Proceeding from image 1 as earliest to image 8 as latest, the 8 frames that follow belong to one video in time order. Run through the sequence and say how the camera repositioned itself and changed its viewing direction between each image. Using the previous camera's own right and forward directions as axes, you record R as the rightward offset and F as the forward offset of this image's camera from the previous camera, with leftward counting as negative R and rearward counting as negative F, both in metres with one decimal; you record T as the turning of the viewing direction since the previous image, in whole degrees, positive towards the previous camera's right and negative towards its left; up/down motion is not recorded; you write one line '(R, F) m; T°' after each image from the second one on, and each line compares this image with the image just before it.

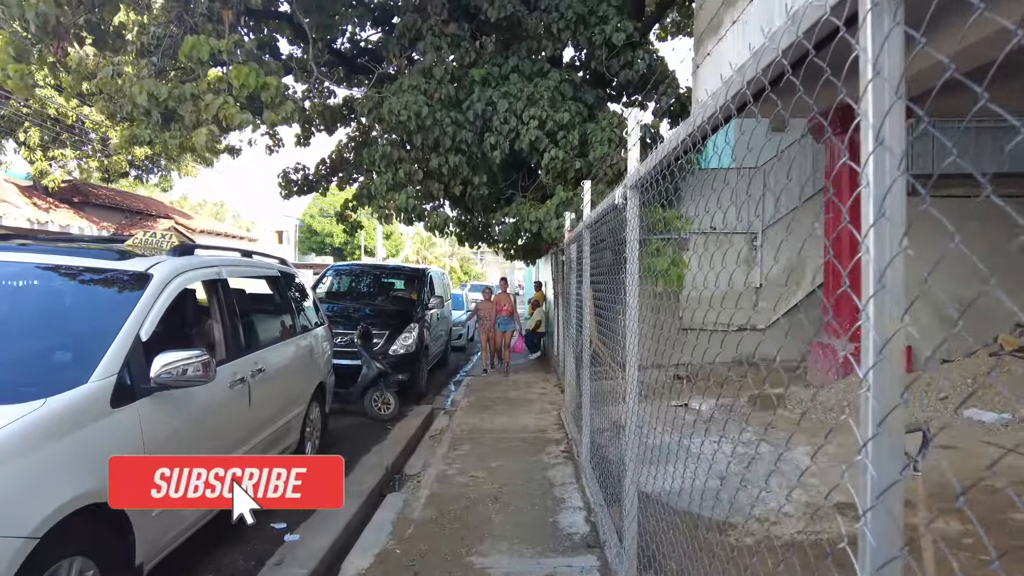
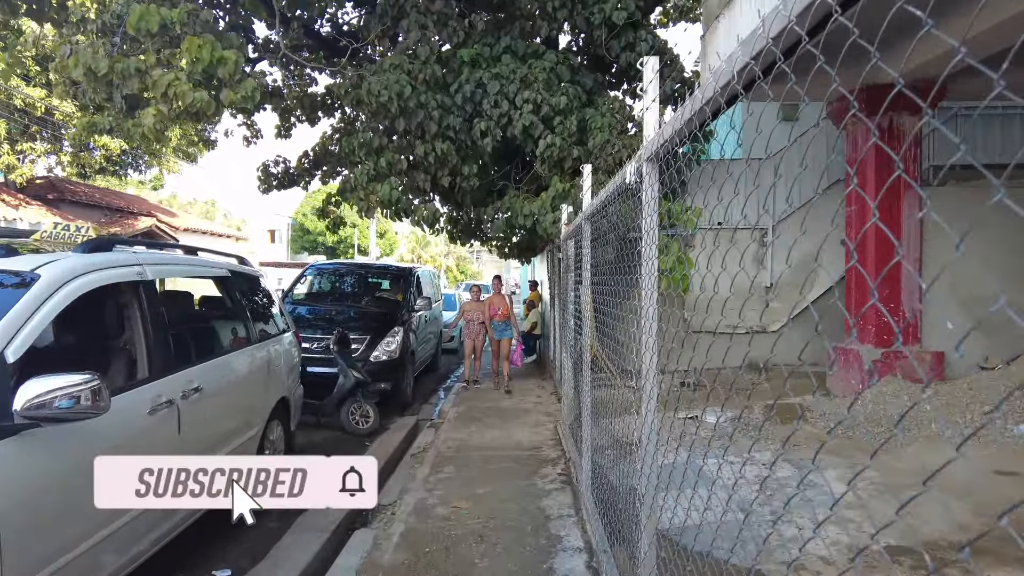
(+0.1, +0.6) m; 0°
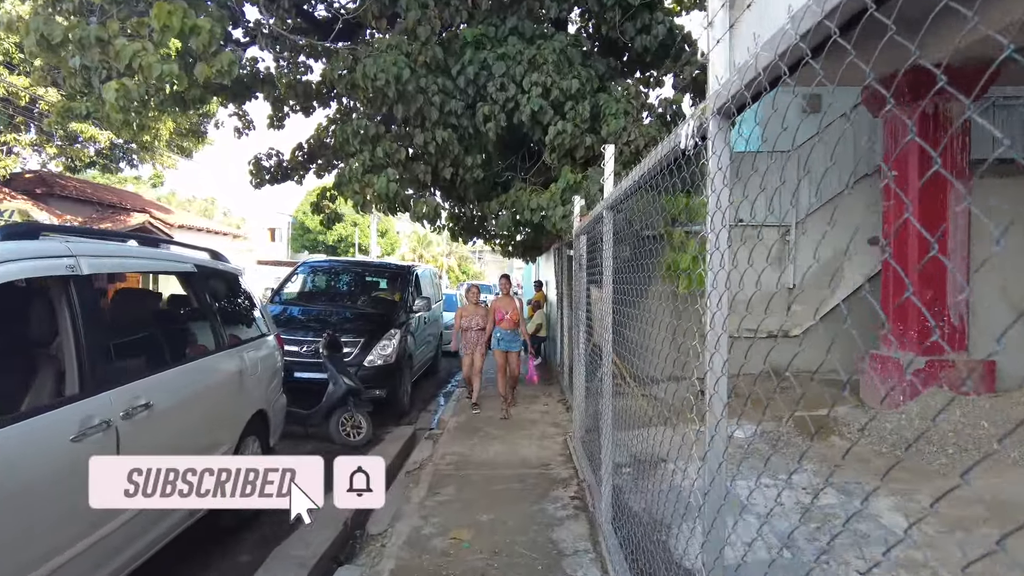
(0.0, +0.5) m; 0°
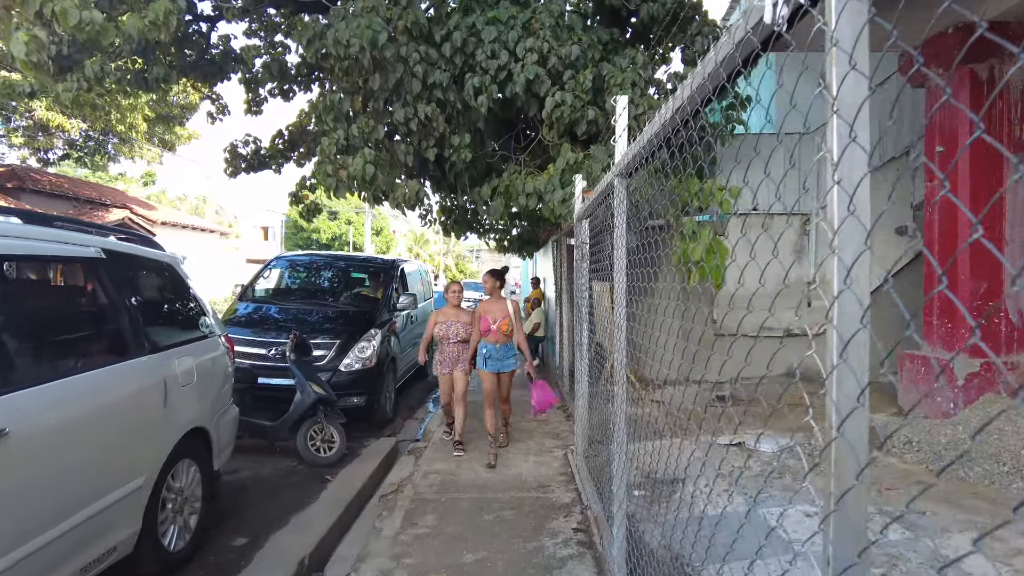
(0.0, +0.7) m; 0°
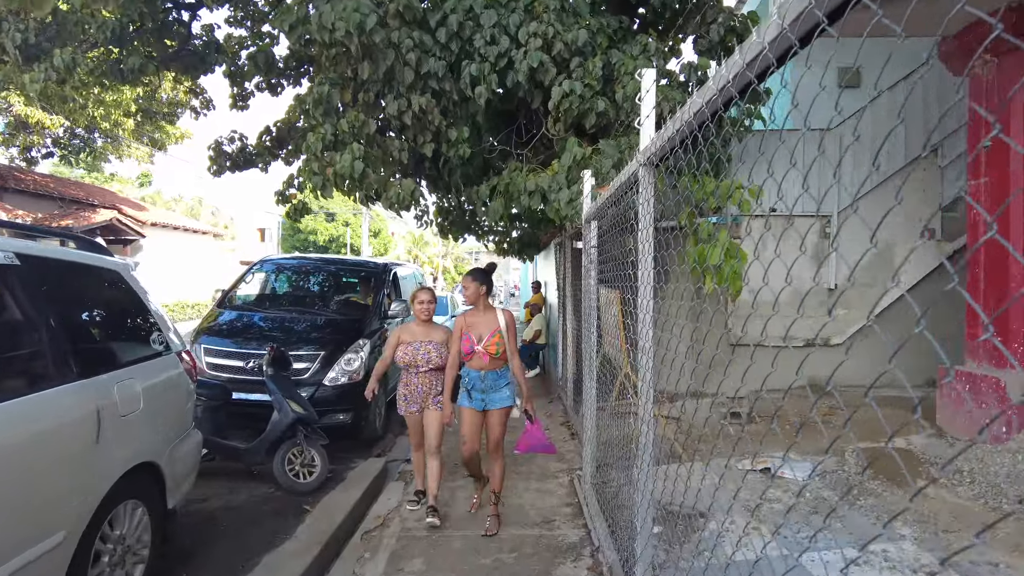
(0.0, +0.5) m; 0°
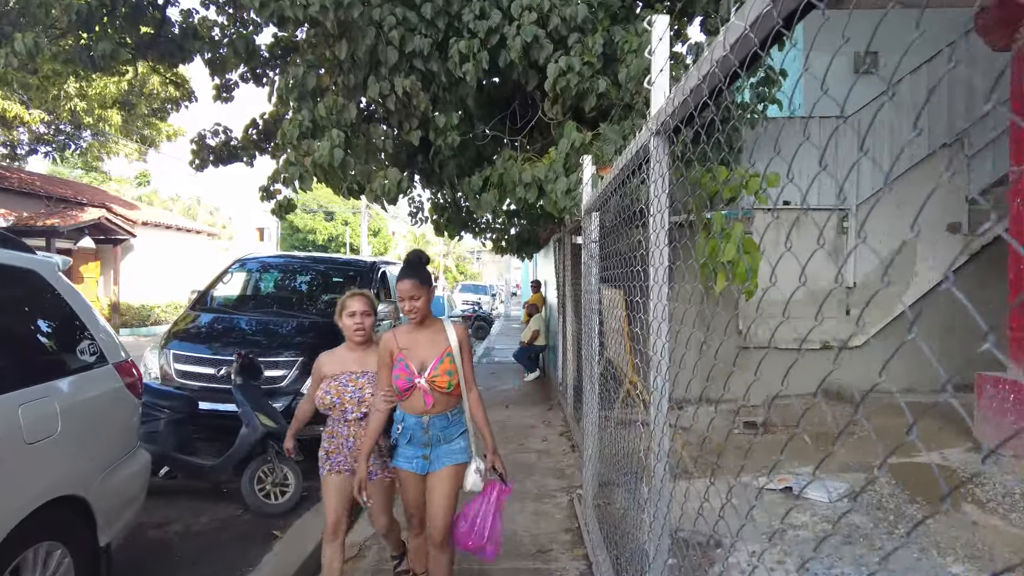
(+0.1, +0.4) m; 0°
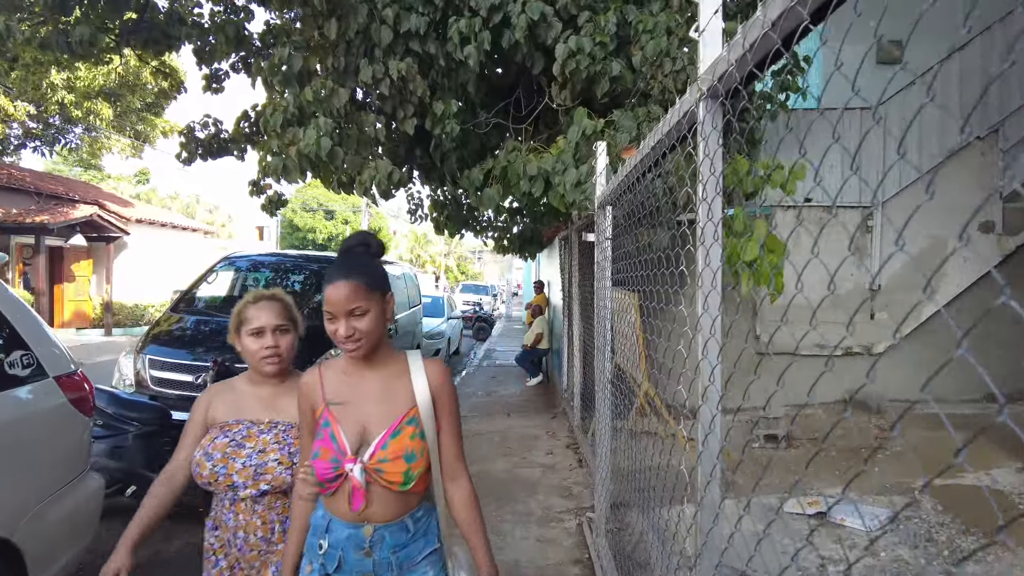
(0.0, +0.4) m; 0°
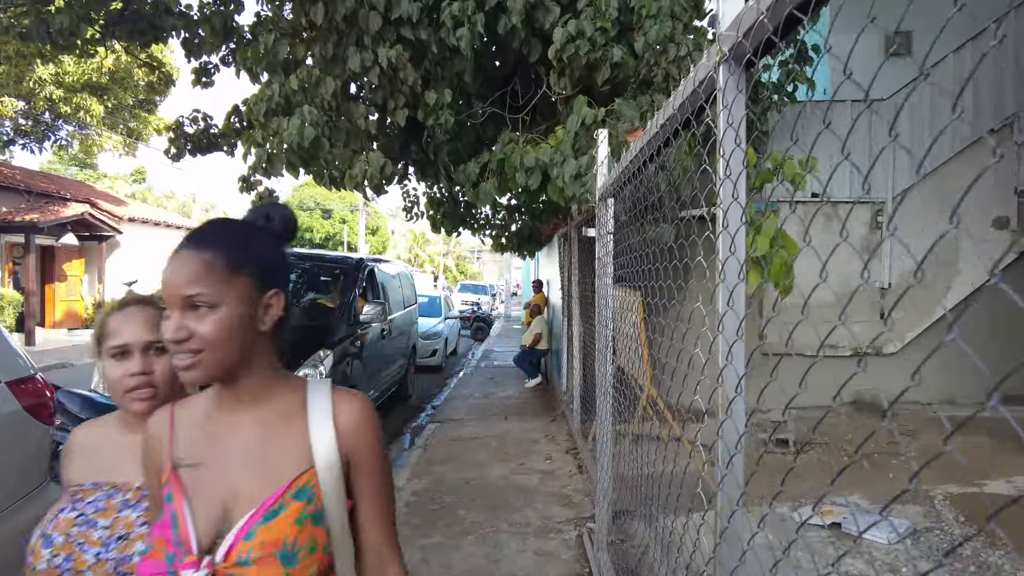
(0.0, +0.2) m; 0°
